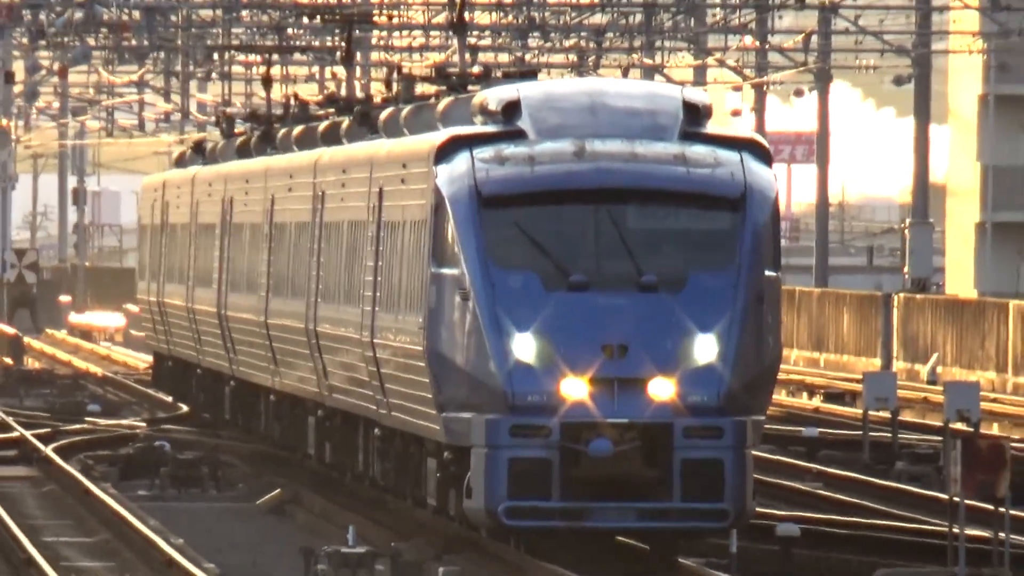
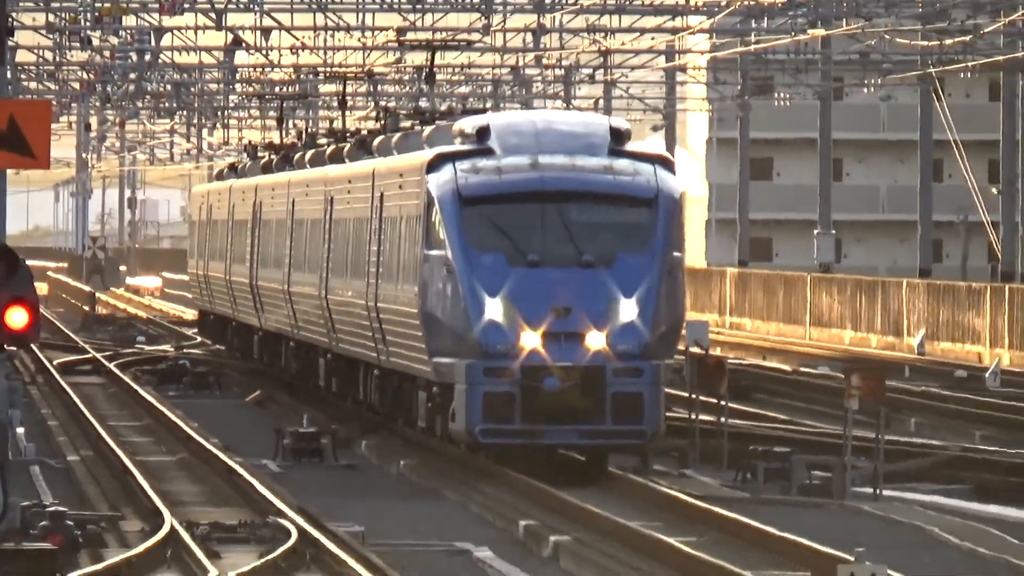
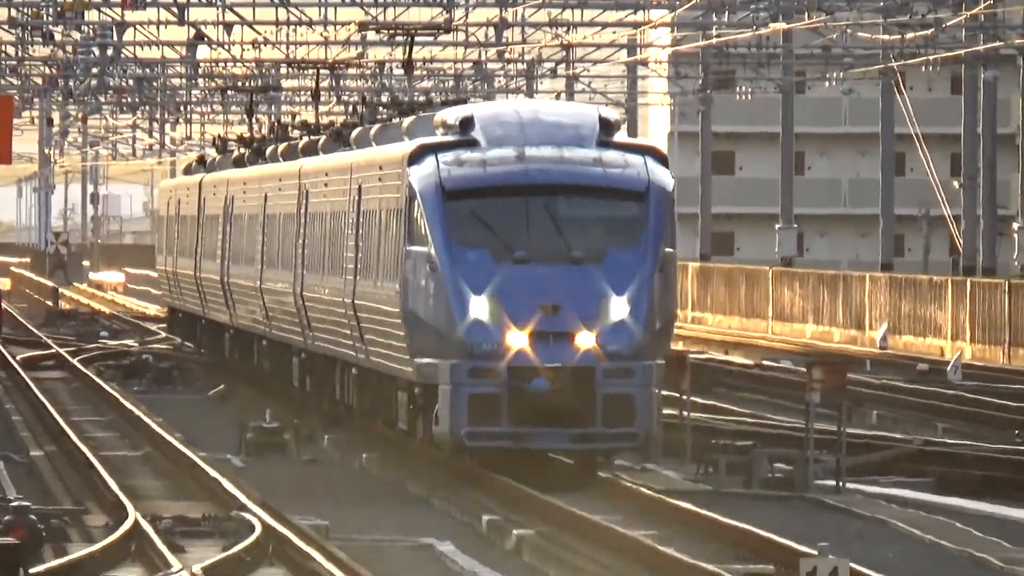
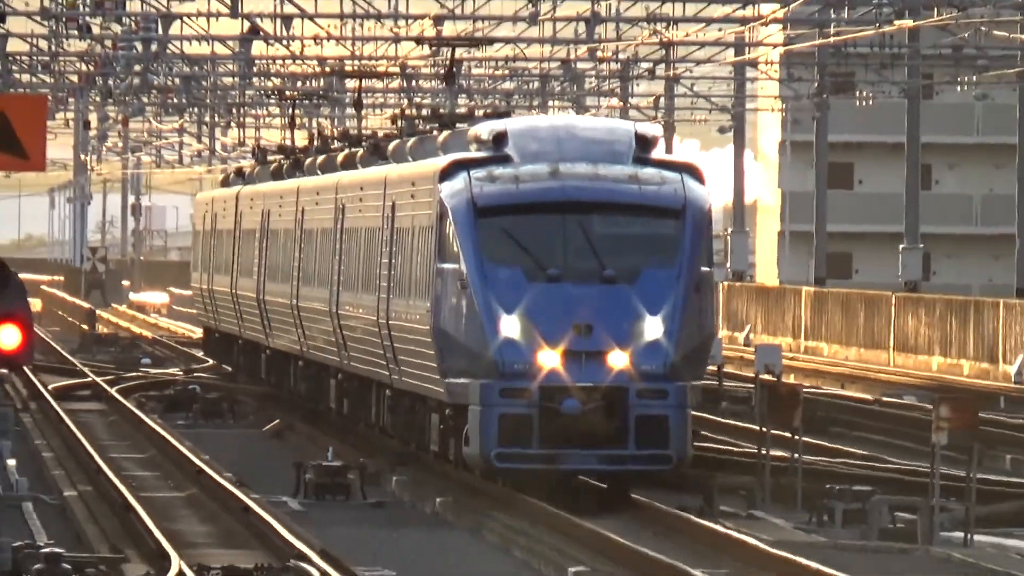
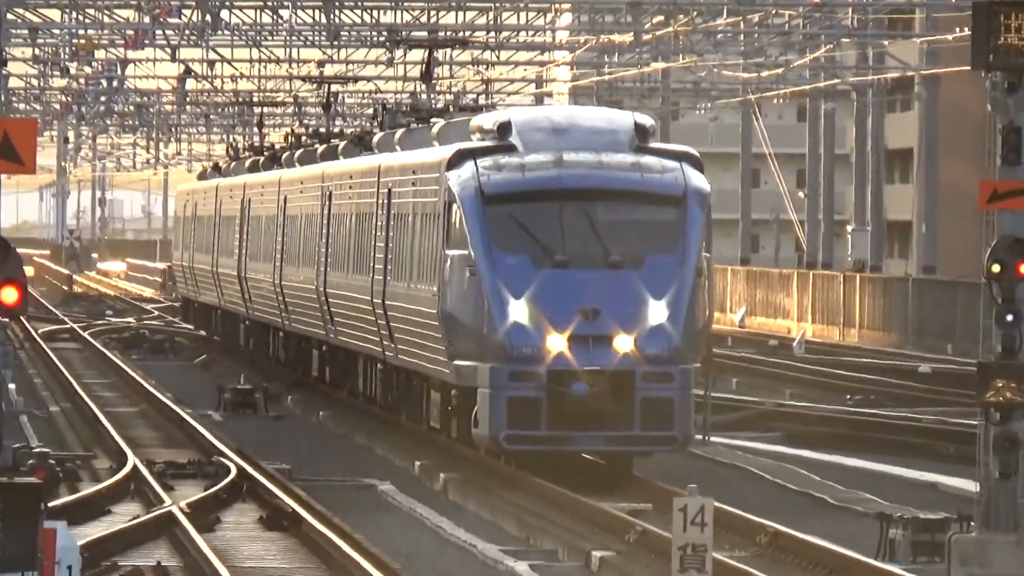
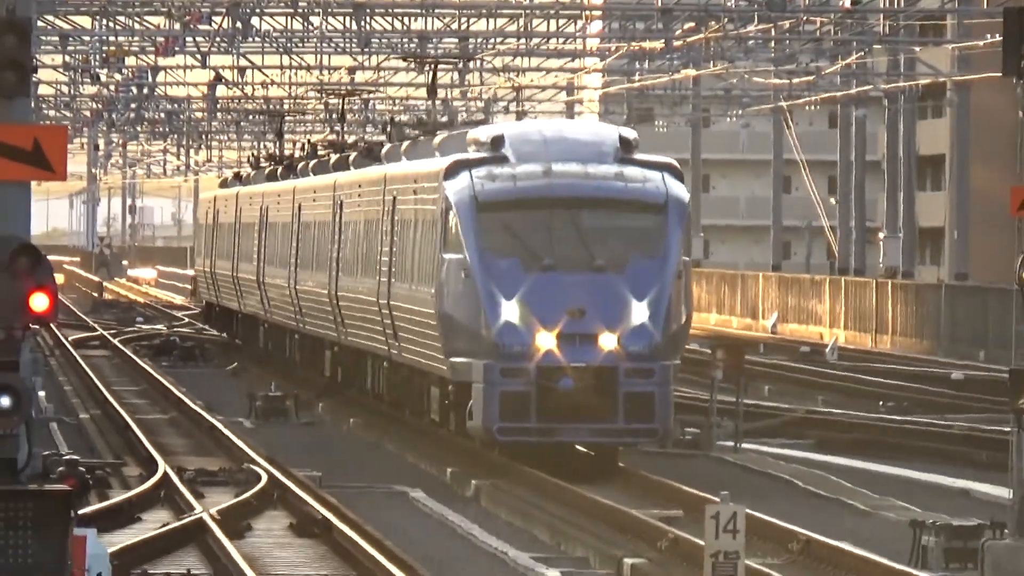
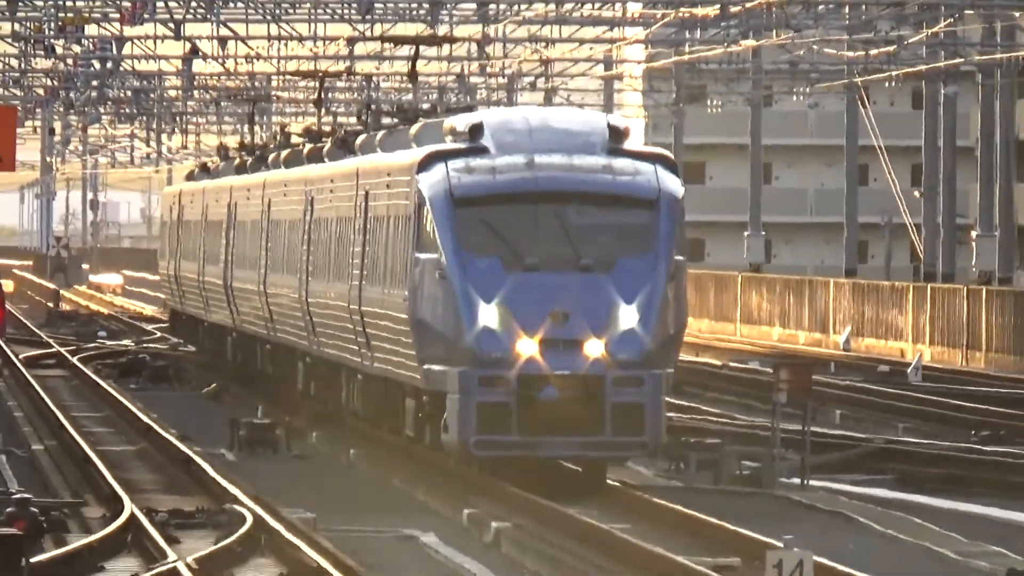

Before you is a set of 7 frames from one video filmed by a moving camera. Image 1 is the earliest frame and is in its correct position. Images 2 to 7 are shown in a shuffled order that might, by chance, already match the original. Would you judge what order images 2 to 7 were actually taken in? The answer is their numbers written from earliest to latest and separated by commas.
4, 2, 3, 7, 6, 5
